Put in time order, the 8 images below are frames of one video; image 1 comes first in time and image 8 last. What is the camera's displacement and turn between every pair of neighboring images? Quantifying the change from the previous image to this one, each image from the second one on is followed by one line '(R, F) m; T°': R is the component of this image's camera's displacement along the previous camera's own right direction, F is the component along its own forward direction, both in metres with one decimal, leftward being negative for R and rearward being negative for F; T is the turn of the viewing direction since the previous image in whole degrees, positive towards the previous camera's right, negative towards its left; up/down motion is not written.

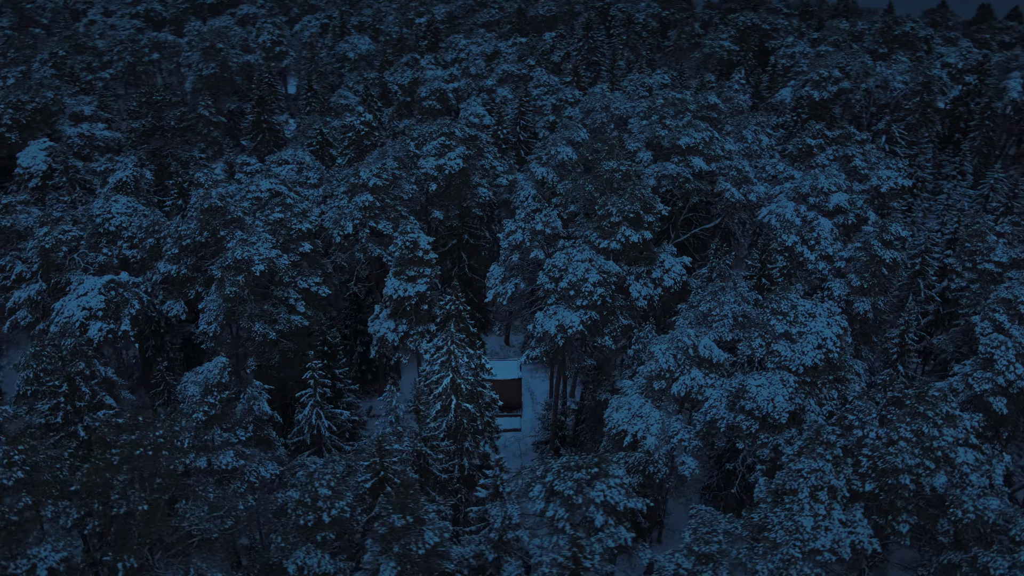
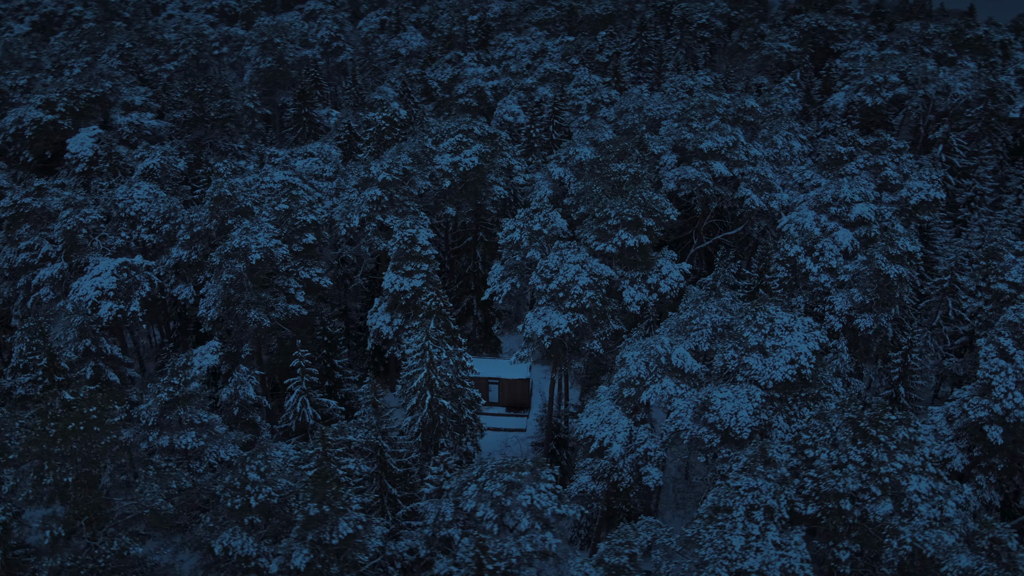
(+2.0, 0.0) m; -5°
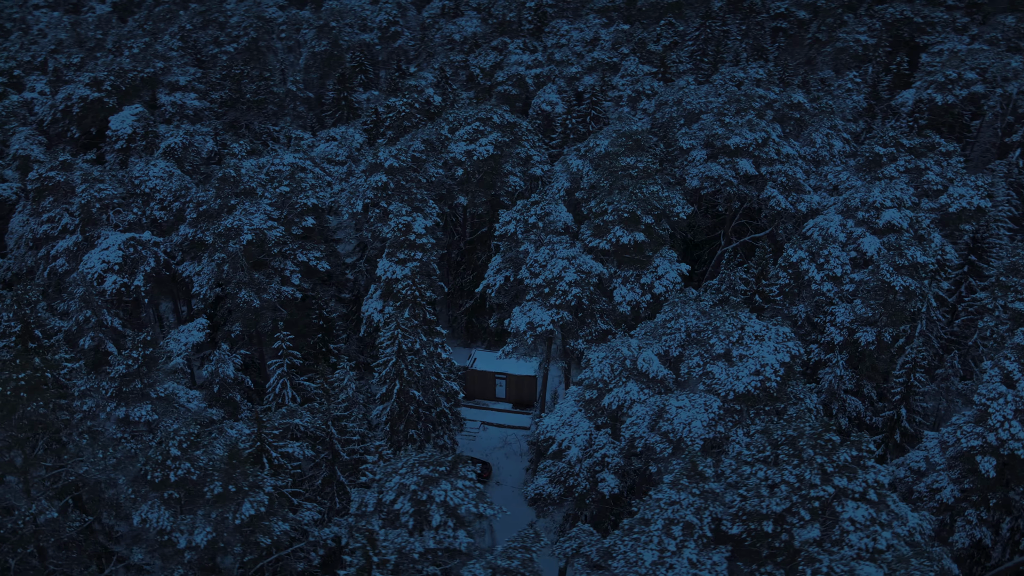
(+2.3, +0.4) m; -5°
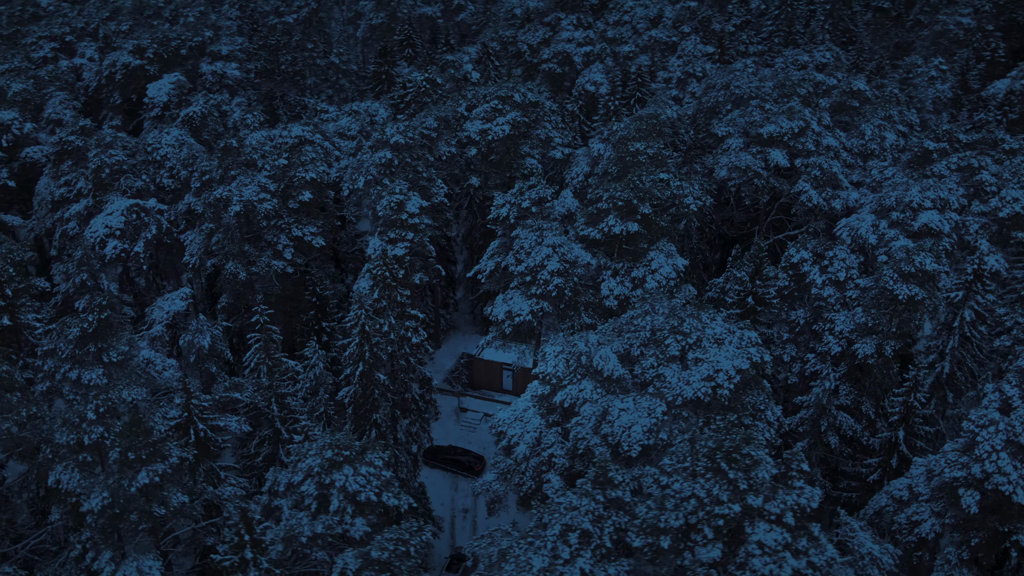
(+2.6, +0.8) m; -6°
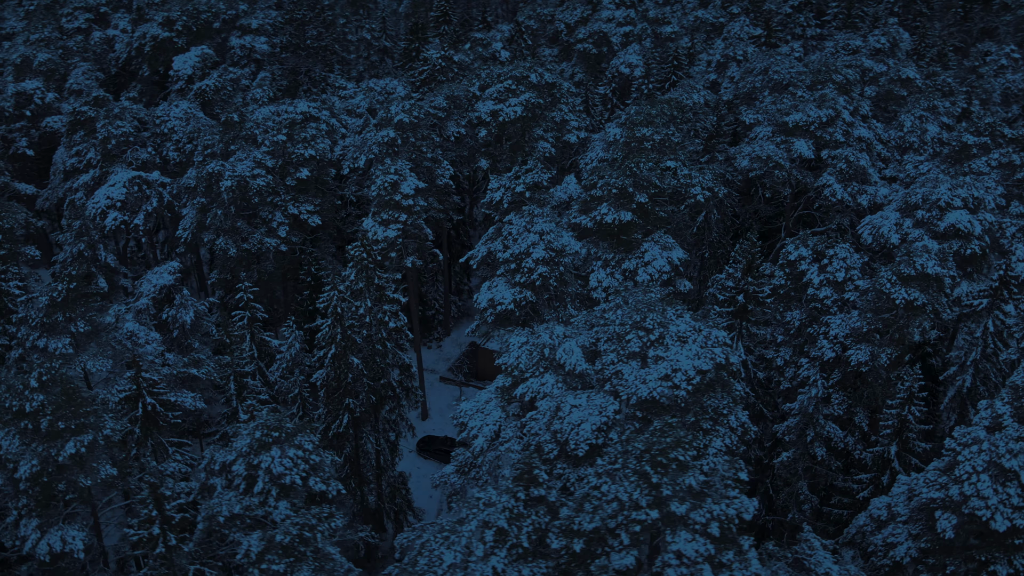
(+1.9, +0.6) m; -4°
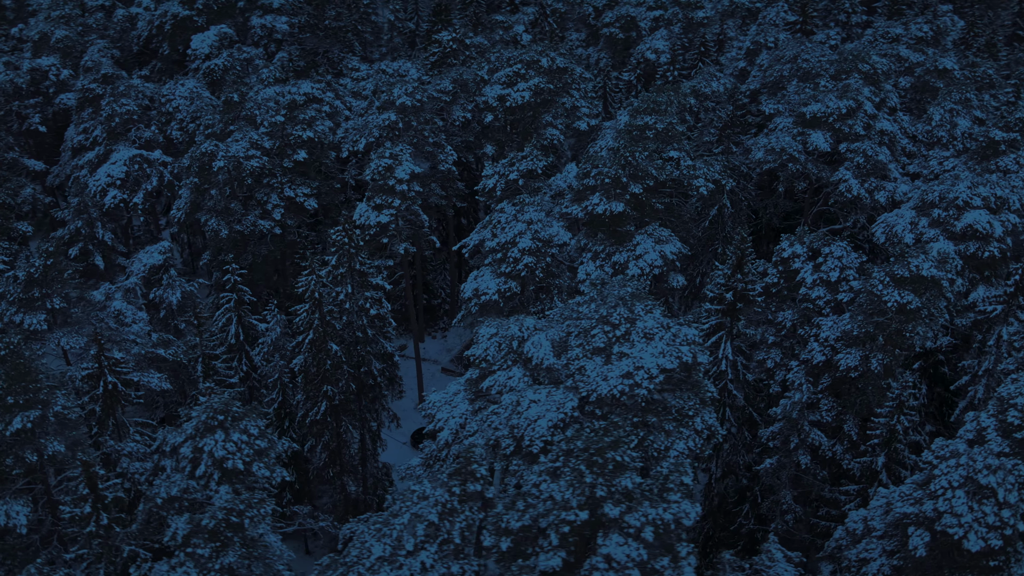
(+1.4, +0.4) m; -3°
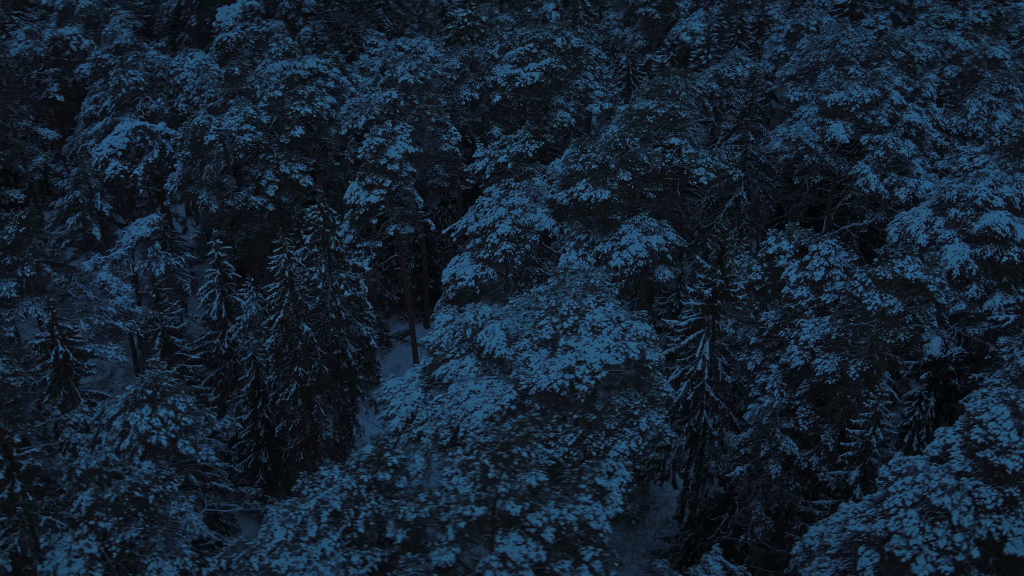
(+1.9, +0.5) m; -4°
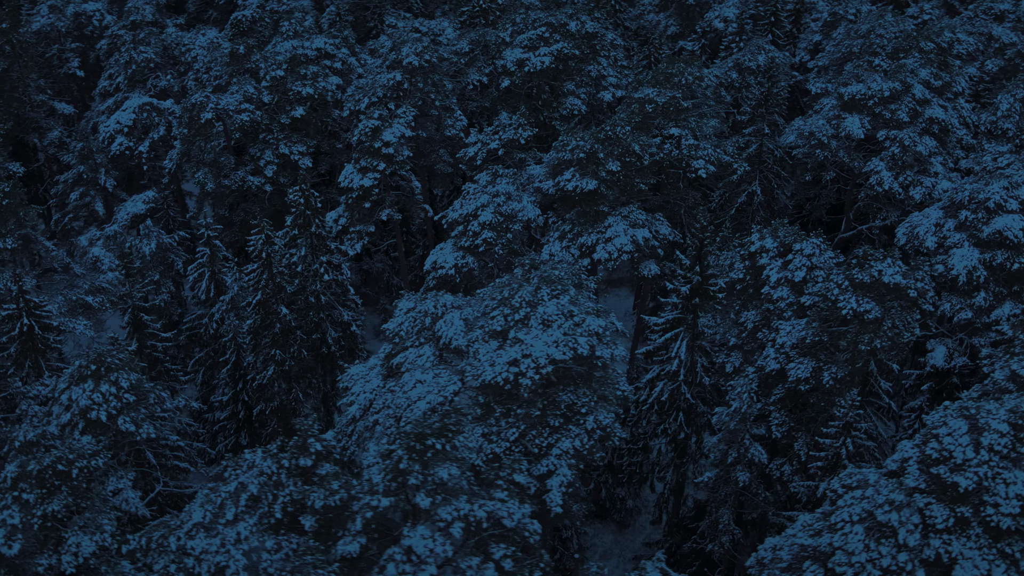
(+1.6, +0.3) m; -3°
